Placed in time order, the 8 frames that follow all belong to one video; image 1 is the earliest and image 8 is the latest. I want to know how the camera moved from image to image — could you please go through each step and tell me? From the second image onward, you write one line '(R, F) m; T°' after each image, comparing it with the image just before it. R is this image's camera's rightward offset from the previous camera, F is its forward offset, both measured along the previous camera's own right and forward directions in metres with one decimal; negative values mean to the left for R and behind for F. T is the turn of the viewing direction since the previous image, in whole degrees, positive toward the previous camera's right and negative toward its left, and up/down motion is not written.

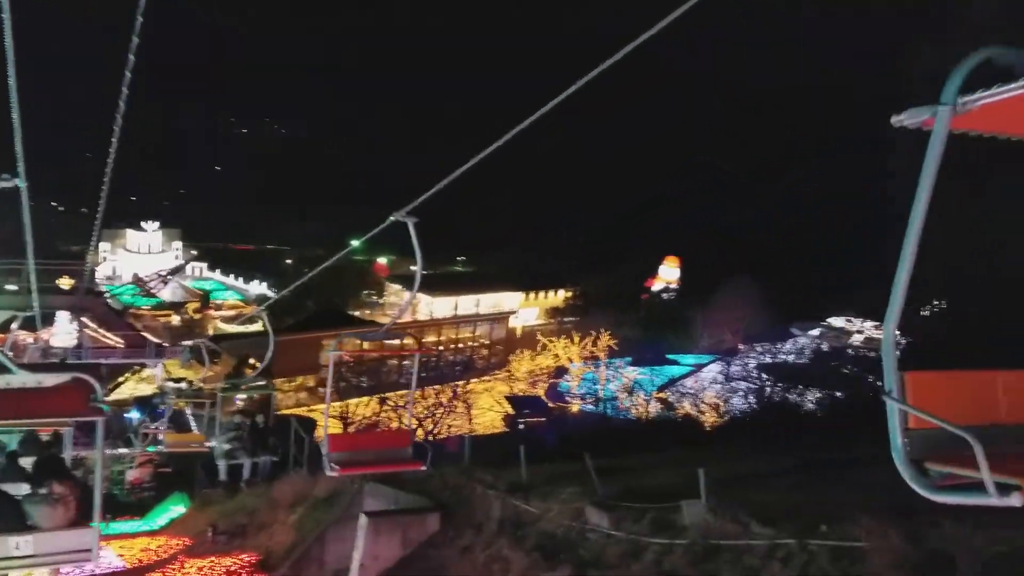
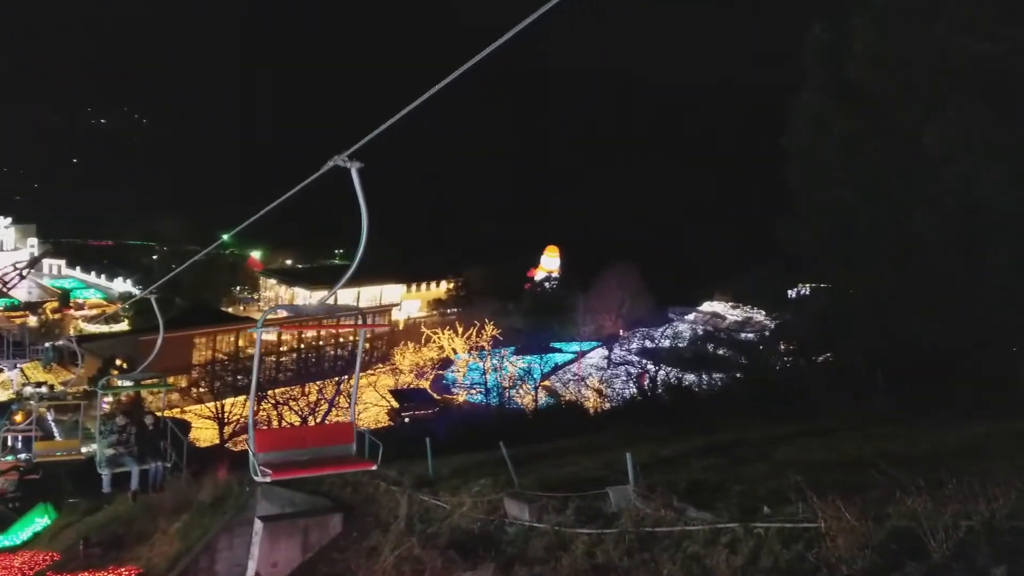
(-0.2, +0.4) m; +7°
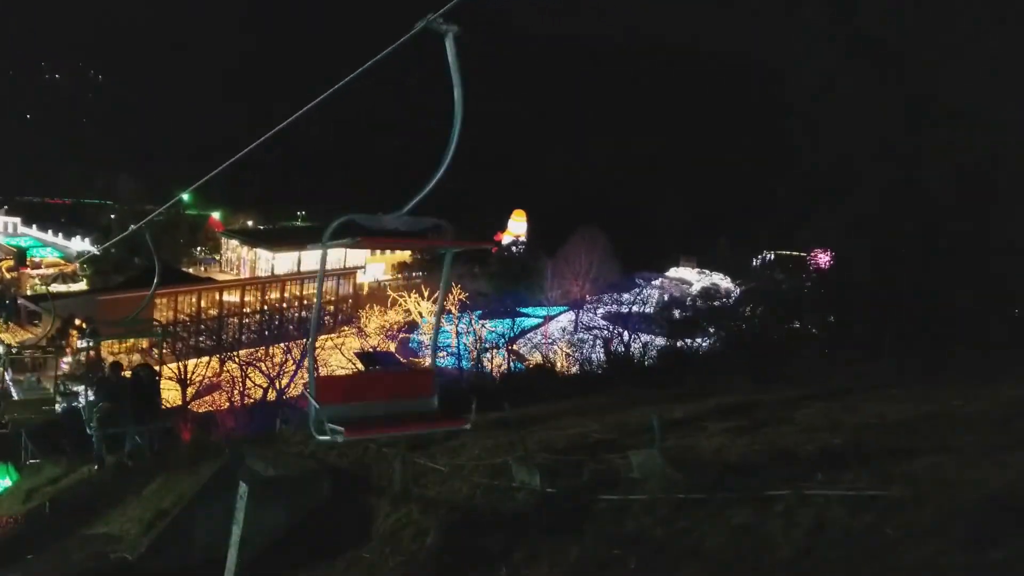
(-0.3, +0.5) m; +2°
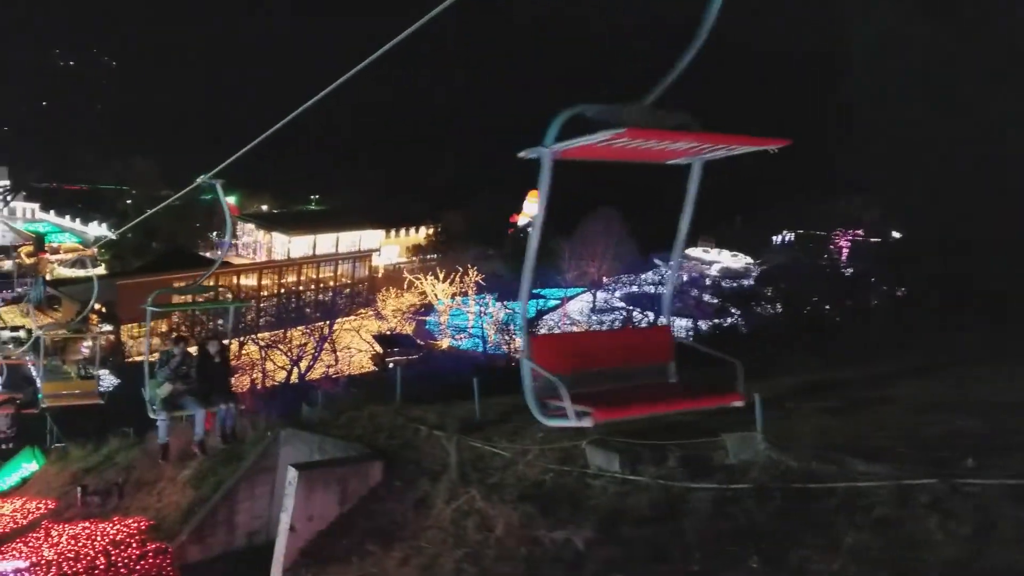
(-0.4, +0.5) m; -1°
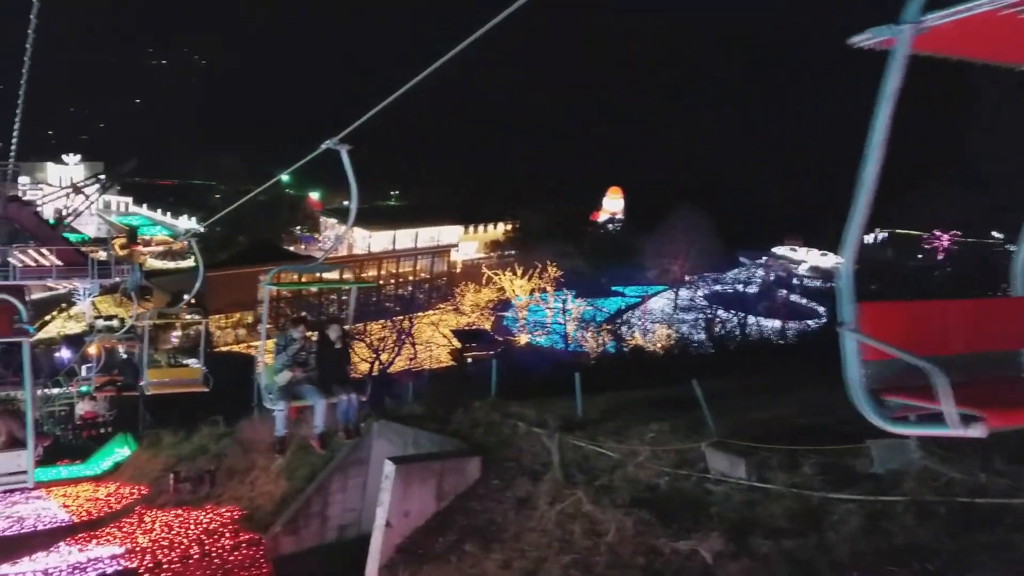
(-0.2, +0.4) m; -5°
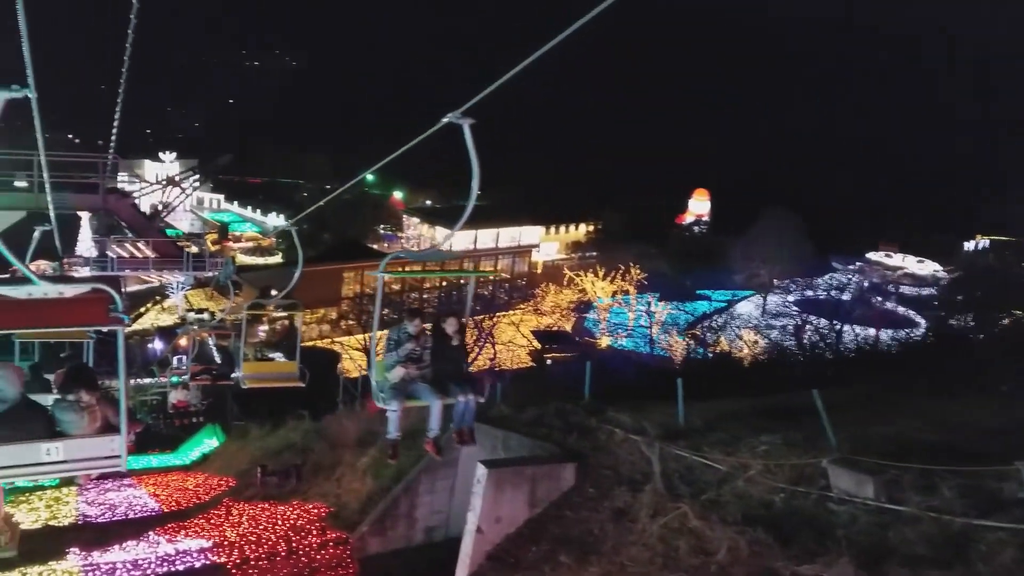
(-0.2, +0.3) m; -5°
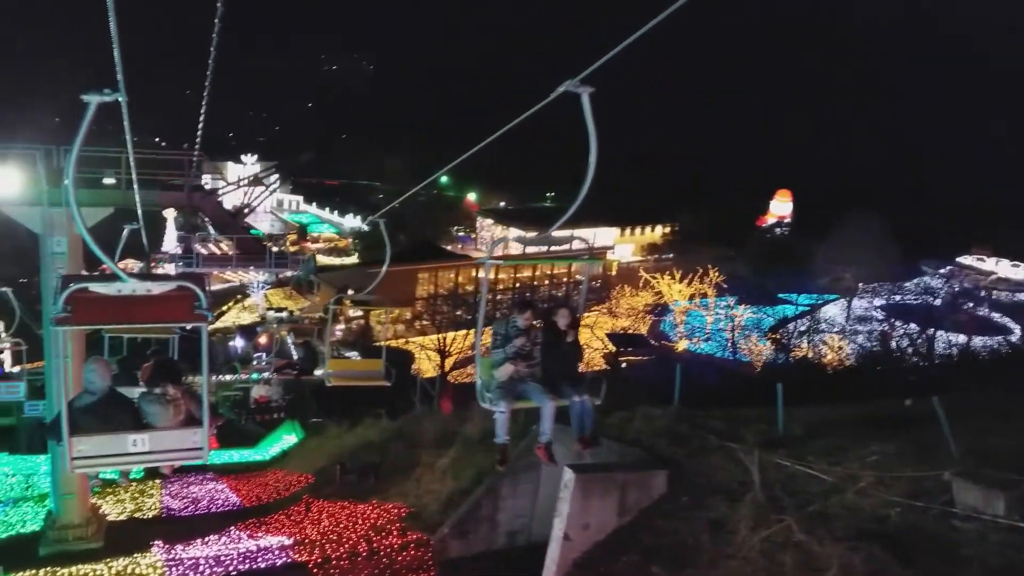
(-0.1, +0.3) m; -5°
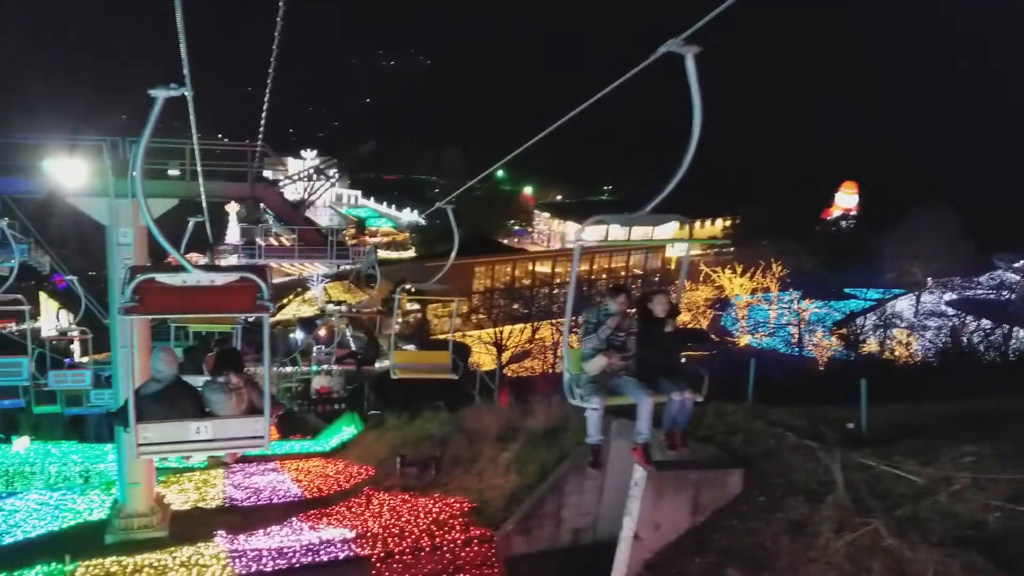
(-0.1, +0.2) m; -3°
